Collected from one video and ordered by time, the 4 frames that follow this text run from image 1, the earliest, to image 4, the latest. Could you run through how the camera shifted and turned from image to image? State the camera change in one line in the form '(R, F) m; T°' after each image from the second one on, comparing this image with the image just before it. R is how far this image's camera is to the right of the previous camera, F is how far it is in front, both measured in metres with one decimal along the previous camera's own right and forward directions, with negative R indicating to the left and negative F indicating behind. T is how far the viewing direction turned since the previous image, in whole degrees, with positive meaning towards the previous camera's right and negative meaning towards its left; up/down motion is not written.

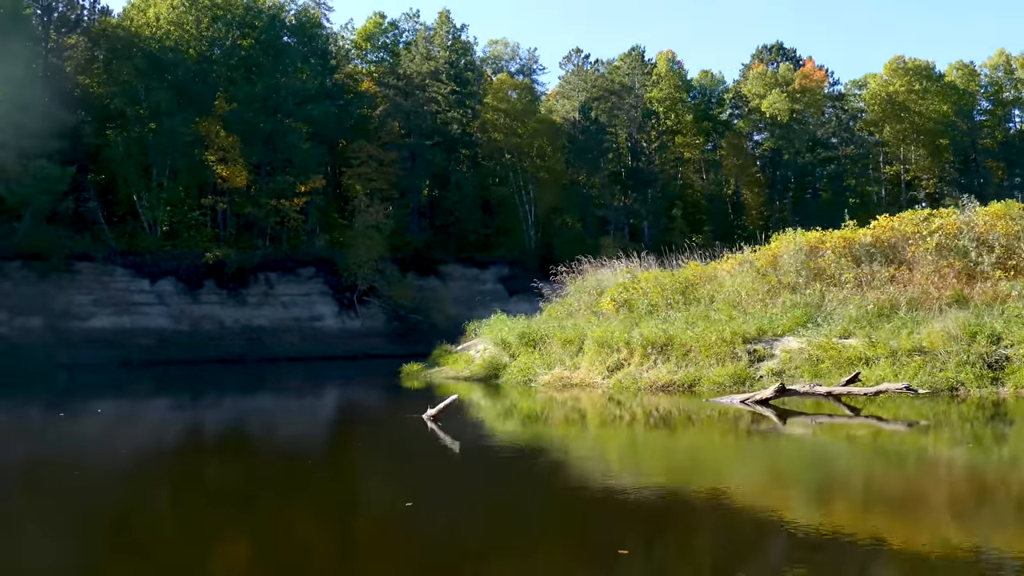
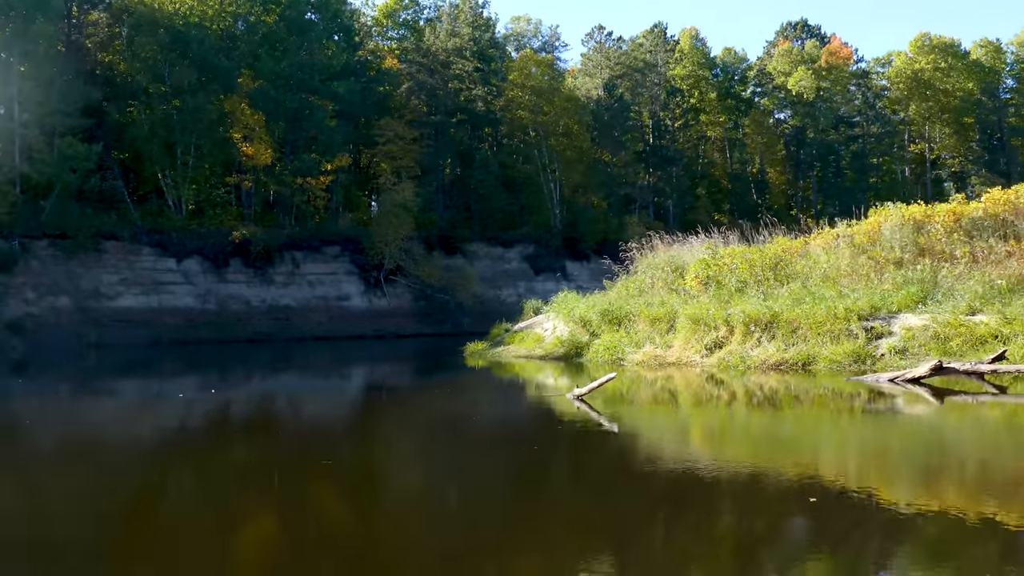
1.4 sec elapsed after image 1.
(+1.2, 0.0) m; -6°
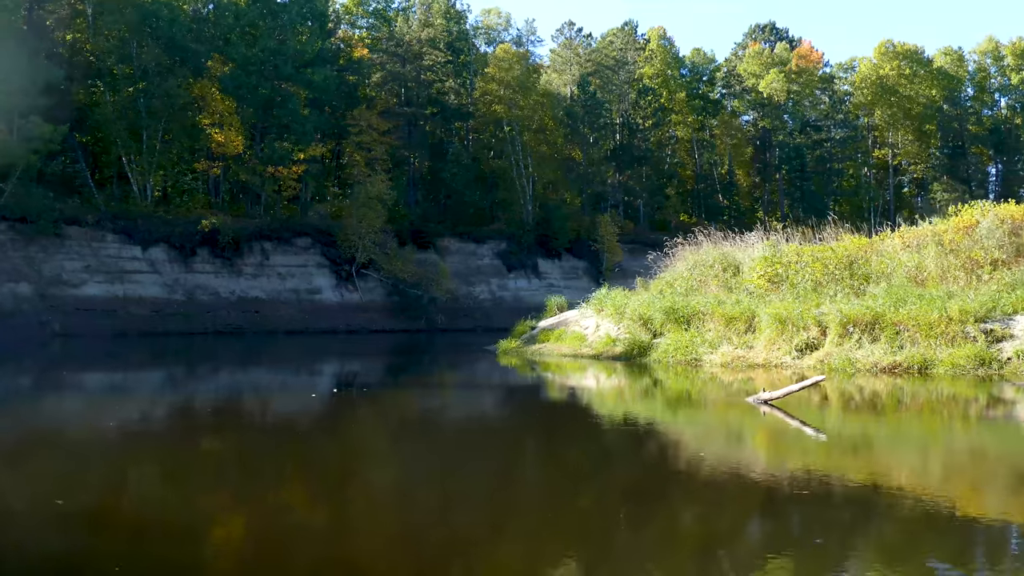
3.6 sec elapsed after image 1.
(-0.5, +0.3) m; +4°
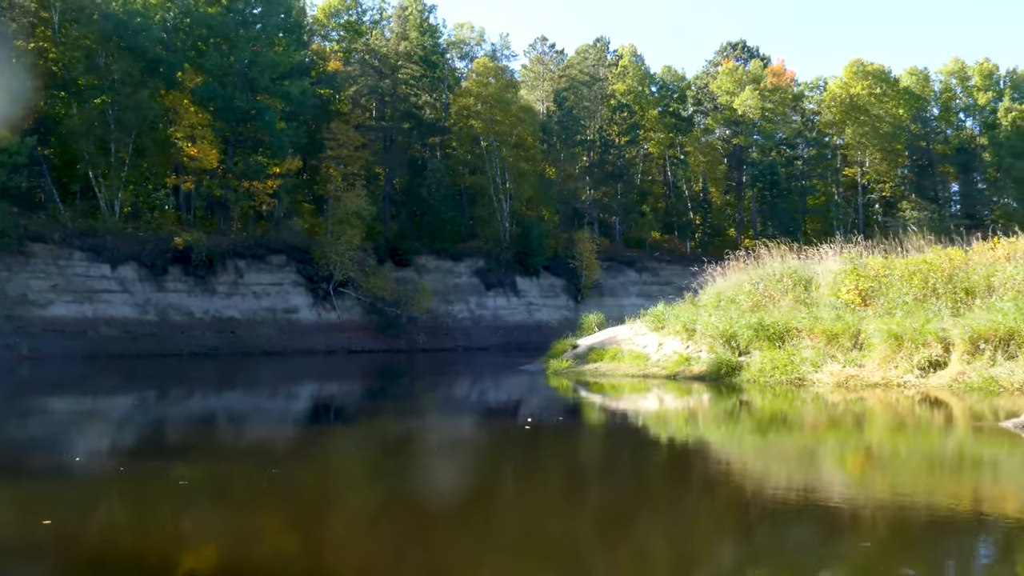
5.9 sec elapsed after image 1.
(-0.5, +0.3) m; +3°
